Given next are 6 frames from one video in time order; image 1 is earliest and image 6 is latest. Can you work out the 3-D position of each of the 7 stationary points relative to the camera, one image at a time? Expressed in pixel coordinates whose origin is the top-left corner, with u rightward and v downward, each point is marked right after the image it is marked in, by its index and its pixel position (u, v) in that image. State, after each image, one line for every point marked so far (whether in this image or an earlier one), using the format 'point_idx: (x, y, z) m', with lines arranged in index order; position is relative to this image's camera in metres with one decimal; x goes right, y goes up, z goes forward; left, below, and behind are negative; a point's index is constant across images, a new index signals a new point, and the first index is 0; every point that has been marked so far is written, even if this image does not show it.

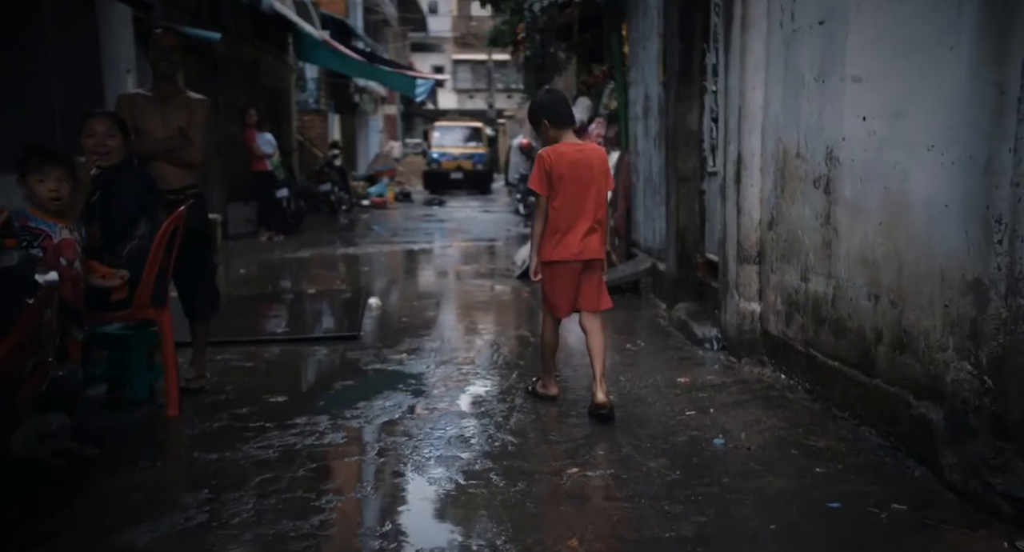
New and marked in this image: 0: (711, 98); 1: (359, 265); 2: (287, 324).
0: (+1.3, +1.2, +7.1) m
1: (-1.9, +0.2, +13.5) m
2: (-1.8, -0.4, +9.0) m
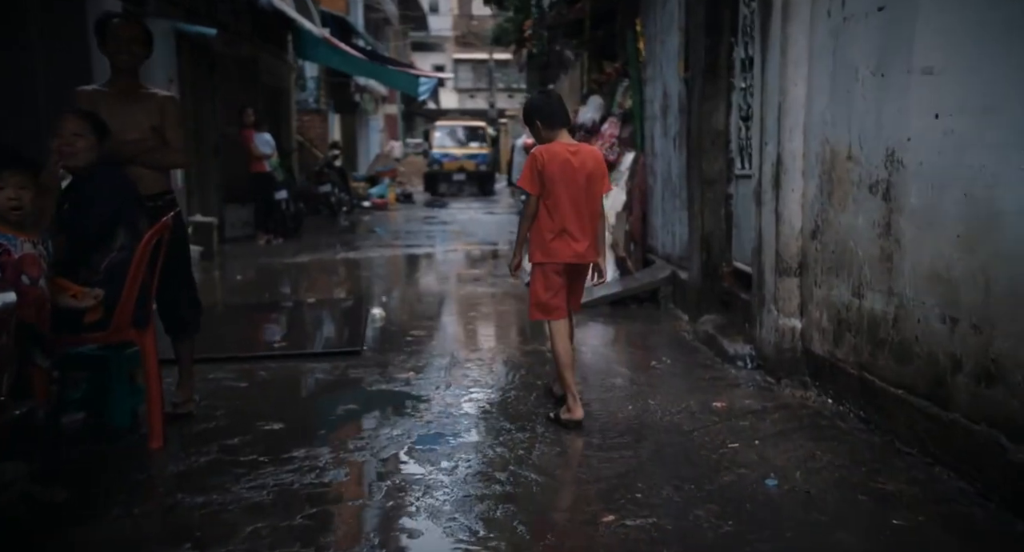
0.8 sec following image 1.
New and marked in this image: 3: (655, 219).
0: (+1.4, +1.1, +6.6) m
1: (-1.8, +0.1, +13.0) m
2: (-1.8, -0.4, +8.5) m
3: (+1.2, +0.5, +9.4) m
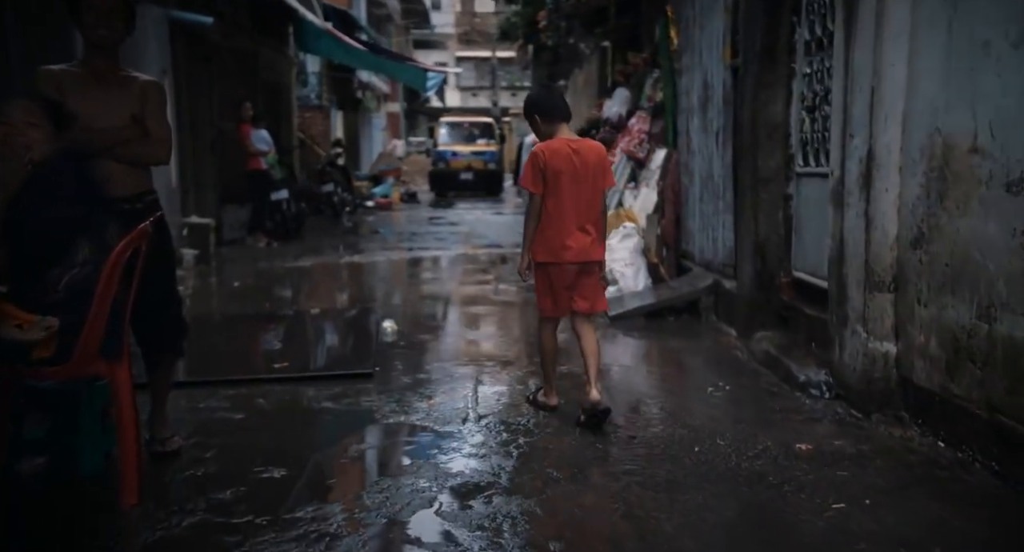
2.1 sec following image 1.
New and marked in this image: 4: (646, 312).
0: (+1.6, +1.0, +5.8) m
1: (-1.6, 0.0, +12.2) m
2: (-1.6, -0.5, +7.8) m
3: (+1.4, +0.4, +8.6) m
4: (+1.0, -0.3, +7.8) m
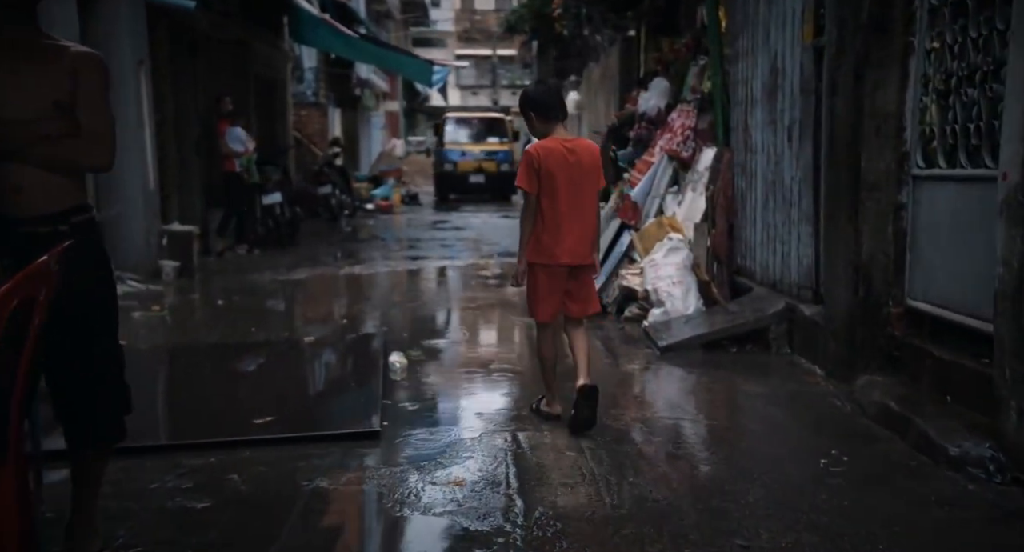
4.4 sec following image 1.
0: (+1.8, +0.9, +4.6) m
1: (-1.4, -0.1, +10.9) m
2: (-1.4, -0.6, +6.5) m
3: (+1.6, +0.3, +7.4) m
4: (+1.1, -0.4, +6.6) m
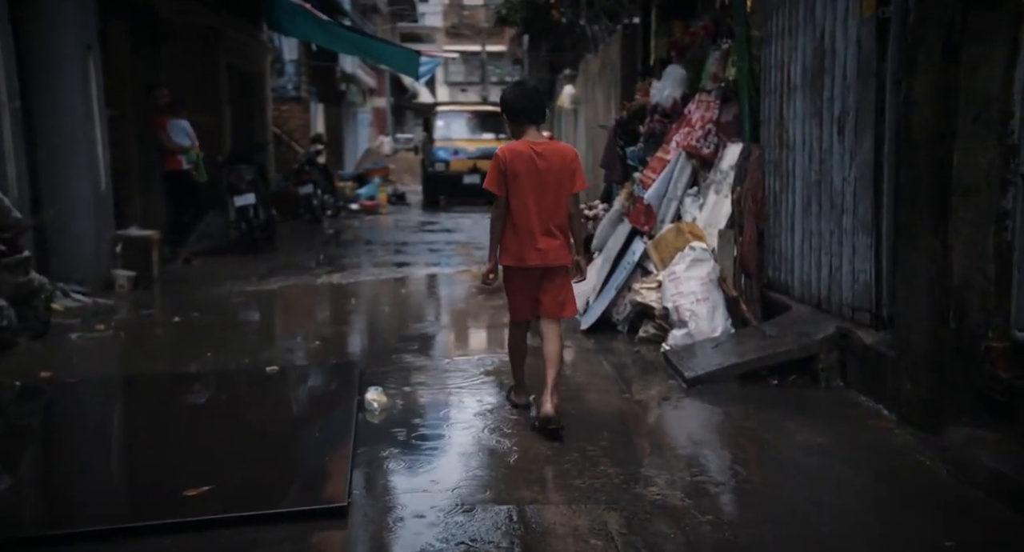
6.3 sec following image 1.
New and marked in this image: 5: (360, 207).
0: (+1.8, +0.8, +3.5) m
1: (-1.5, -0.2, +9.9) m
2: (-1.4, -0.7, +5.4) m
3: (+1.6, +0.2, +6.3) m
4: (+1.1, -0.5, +5.5) m
5: (-2.7, +1.2, +19.3) m
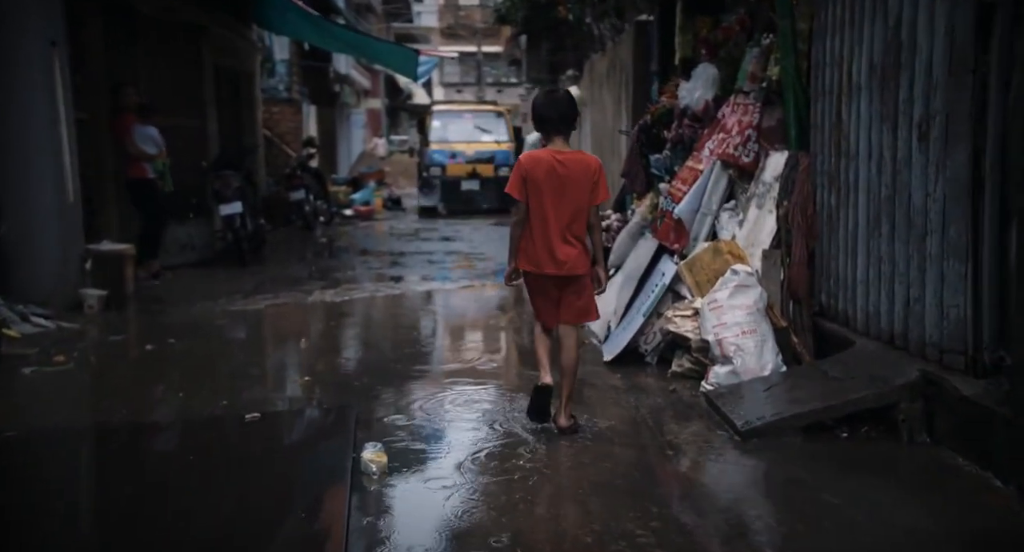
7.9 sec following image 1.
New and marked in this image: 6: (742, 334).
0: (+1.9, +0.7, +2.7) m
1: (-1.4, -0.3, +9.0) m
2: (-1.3, -0.9, +4.6) m
3: (+1.7, +0.1, +5.5) m
4: (+1.2, -0.6, +4.7) m
5: (-2.7, +1.1, +18.5) m
6: (+1.2, -0.3, +5.5) m
